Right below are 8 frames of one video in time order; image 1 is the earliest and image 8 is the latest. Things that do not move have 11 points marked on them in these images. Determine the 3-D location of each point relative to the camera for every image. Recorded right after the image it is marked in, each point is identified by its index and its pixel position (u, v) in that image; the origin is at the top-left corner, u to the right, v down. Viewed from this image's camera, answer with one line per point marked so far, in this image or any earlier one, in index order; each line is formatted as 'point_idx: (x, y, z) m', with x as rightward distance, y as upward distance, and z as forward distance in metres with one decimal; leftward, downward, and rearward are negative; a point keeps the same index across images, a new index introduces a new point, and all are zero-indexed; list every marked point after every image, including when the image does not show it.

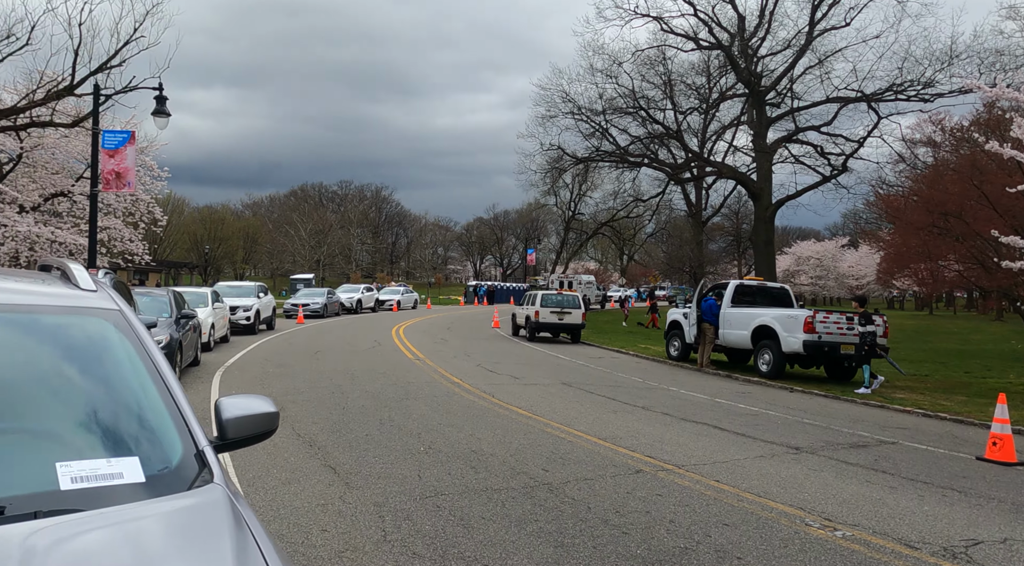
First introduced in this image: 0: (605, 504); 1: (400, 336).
0: (+0.5, -1.1, +4.5) m
1: (-2.4, -1.1, +19.4) m
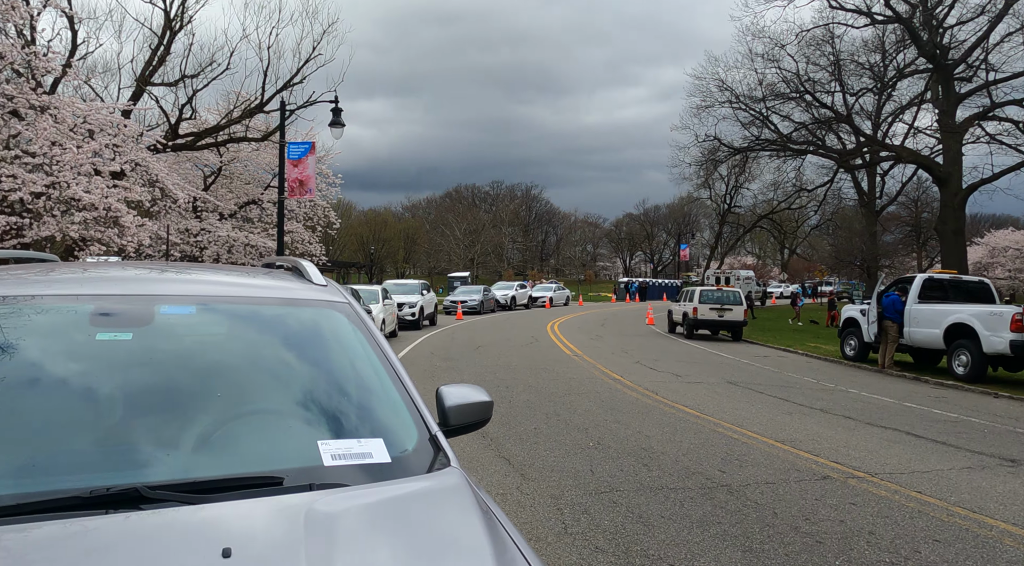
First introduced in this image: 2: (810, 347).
0: (+1.4, -1.1, +4.3) m
1: (+0.9, -1.1, +19.5) m
2: (+5.4, -1.1, +16.0) m
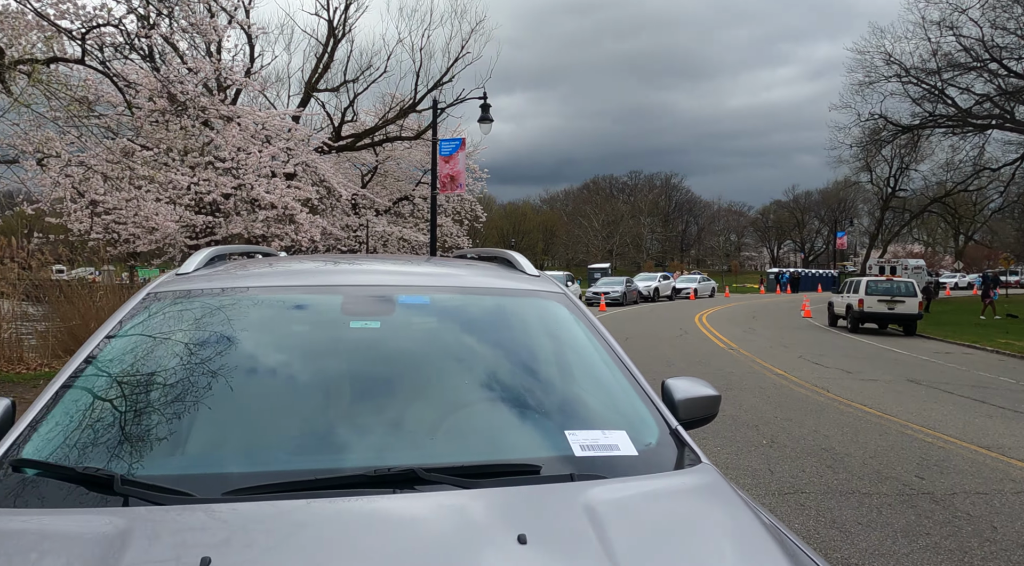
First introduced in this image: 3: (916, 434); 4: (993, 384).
0: (+2.2, -1.1, +4.0) m
1: (+4.1, -0.9, +19.1) m
2: (+8.0, -1.0, +15.0) m
3: (+2.6, -1.0, +5.8) m
4: (+4.6, -1.0, +8.7) m
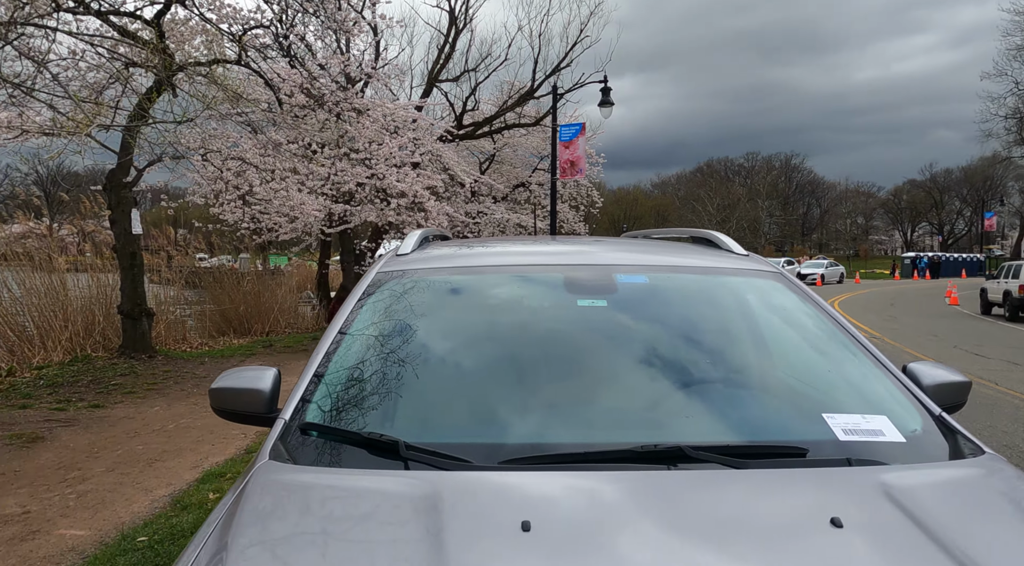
0: (+3.0, -1.0, +3.8) m
1: (+6.8, -0.6, +18.5) m
2: (+10.0, -0.7, +13.9) m
3: (+3.6, -0.9, +5.5) m
4: (+6.0, -0.8, +8.1) m
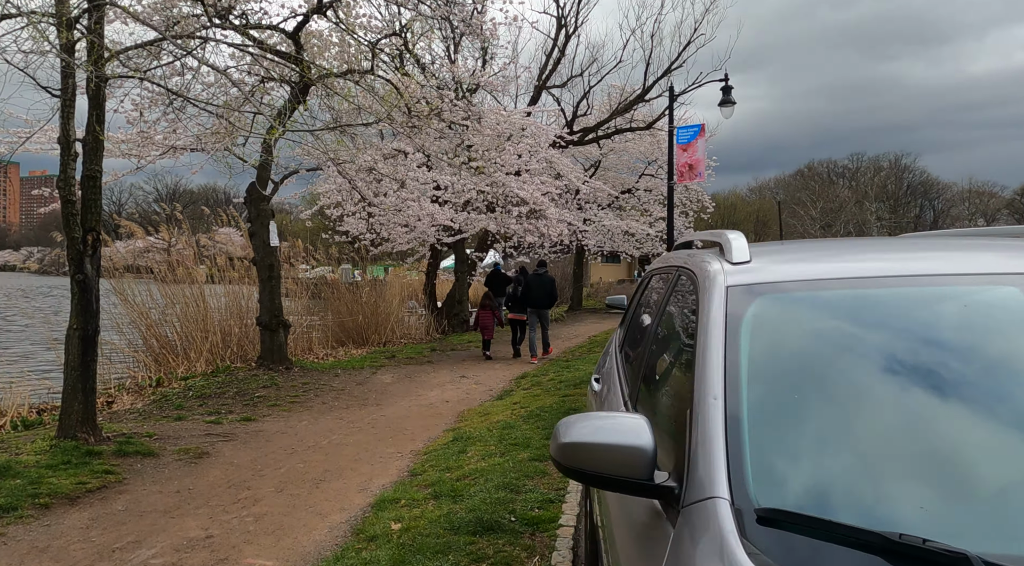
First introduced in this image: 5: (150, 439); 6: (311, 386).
0: (+3.8, -1.1, +3.1) m
1: (+9.1, -0.7, +17.3) m
2: (+11.9, -0.8, +12.4) m
3: (+4.6, -1.0, +4.7) m
4: (+7.2, -0.9, +7.0) m
5: (-2.7, -1.2, +6.8) m
6: (-2.2, -1.2, +10.0) m
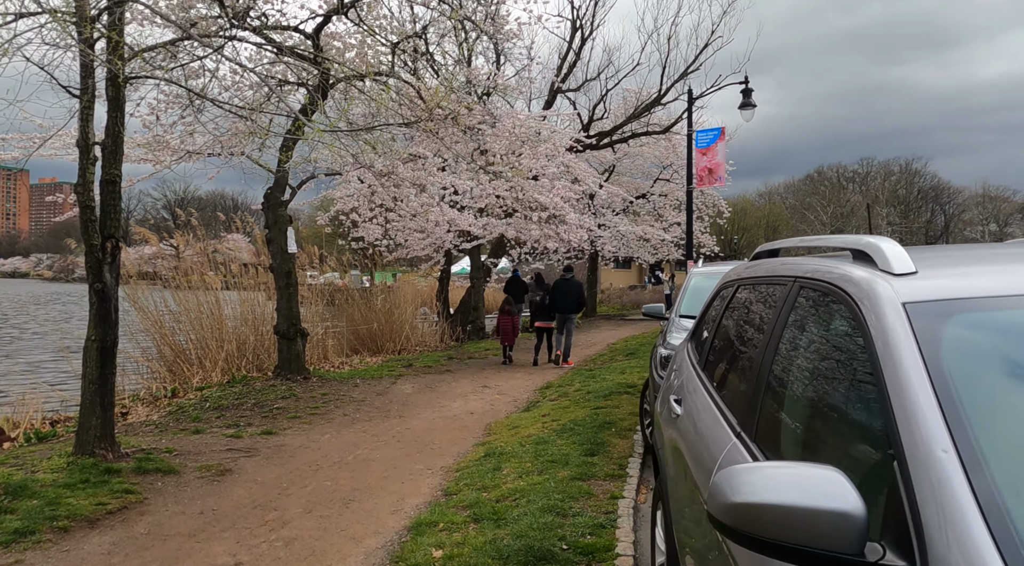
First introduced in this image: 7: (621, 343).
0: (+4.0, -1.1, +2.8) m
1: (+9.5, -0.8, +17.0) m
2: (+12.2, -0.9, +12.0) m
3: (+4.8, -1.0, +4.4) m
4: (+7.5, -0.9, +6.7) m
5: (-2.5, -1.3, +6.5) m
6: (-2.0, -1.3, +9.7) m
7: (+1.8, -1.0, +14.5) m
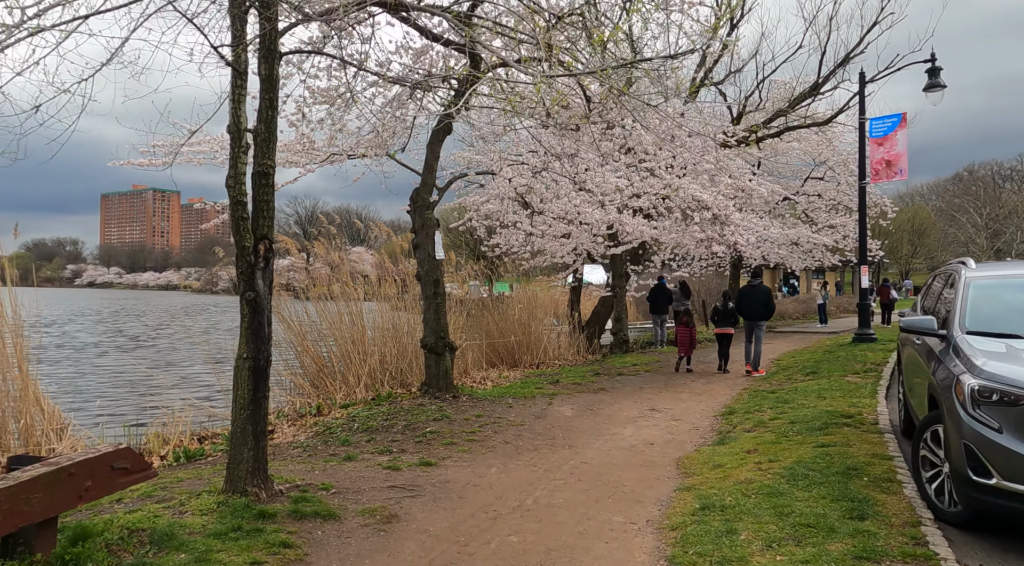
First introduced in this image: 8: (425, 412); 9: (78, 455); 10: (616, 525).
0: (+4.8, -1.1, +1.1) m
1: (+12.1, -1.0, +14.5) m
2: (+14.1, -1.0, +9.3) m
3: (+5.8, -1.0, +2.7) m
4: (+8.7, -1.0, +4.6) m
5: (-1.2, -1.3, +5.7) m
6: (-0.3, -1.4, +8.8) m
7: (+4.1, -1.1, +13.1) m
8: (-0.9, -1.3, +9.2) m
9: (-2.3, -0.9, +4.7) m
10: (+0.6, -1.3, +4.8) m
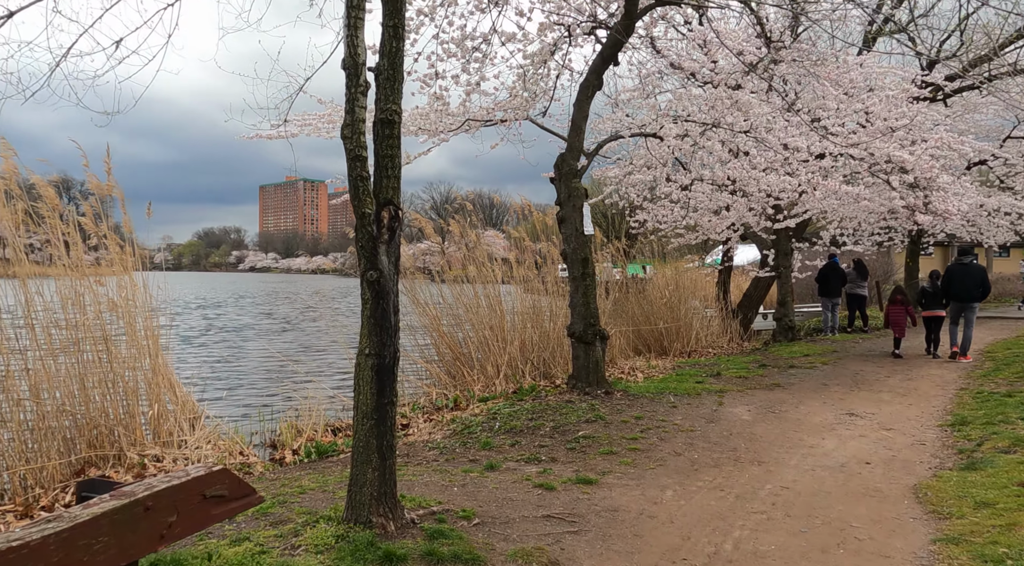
0: (+5.0, -1.1, -0.9) m
1: (+14.2, -0.7, +11.3) m
2: (+15.4, -0.8, +5.8) m
3: (+6.2, -1.0, +0.5) m
4: (+9.4, -0.9, +2.0) m
5: (-0.2, -1.2, +4.5) m
6: (+1.1, -1.2, +7.5) m
7: (+6.1, -0.8, +11.1) m
8: (+0.6, -1.1, +7.9) m
9: (-1.4, -0.8, +3.6) m
10: (+1.4, -1.2, +3.4) m
